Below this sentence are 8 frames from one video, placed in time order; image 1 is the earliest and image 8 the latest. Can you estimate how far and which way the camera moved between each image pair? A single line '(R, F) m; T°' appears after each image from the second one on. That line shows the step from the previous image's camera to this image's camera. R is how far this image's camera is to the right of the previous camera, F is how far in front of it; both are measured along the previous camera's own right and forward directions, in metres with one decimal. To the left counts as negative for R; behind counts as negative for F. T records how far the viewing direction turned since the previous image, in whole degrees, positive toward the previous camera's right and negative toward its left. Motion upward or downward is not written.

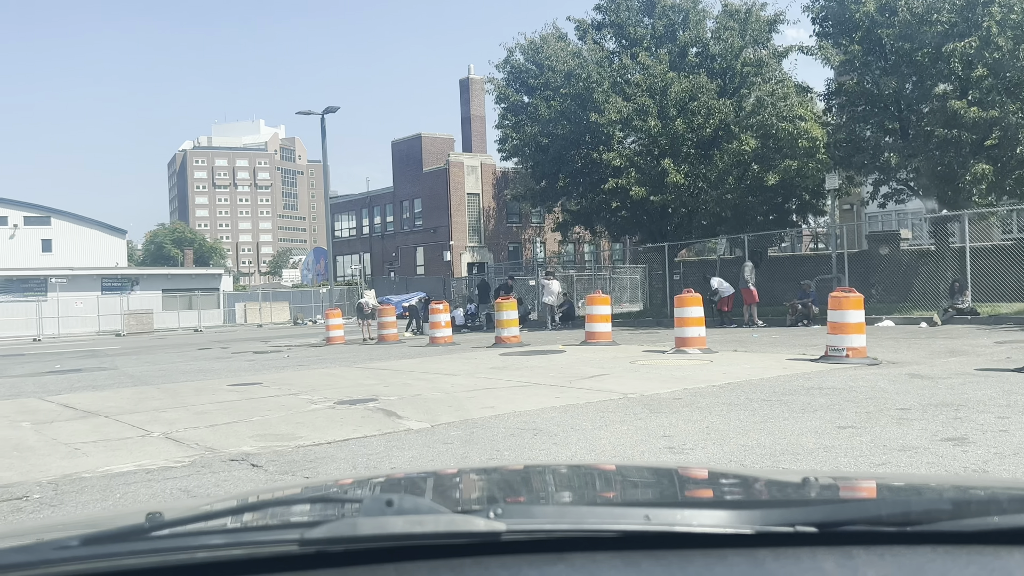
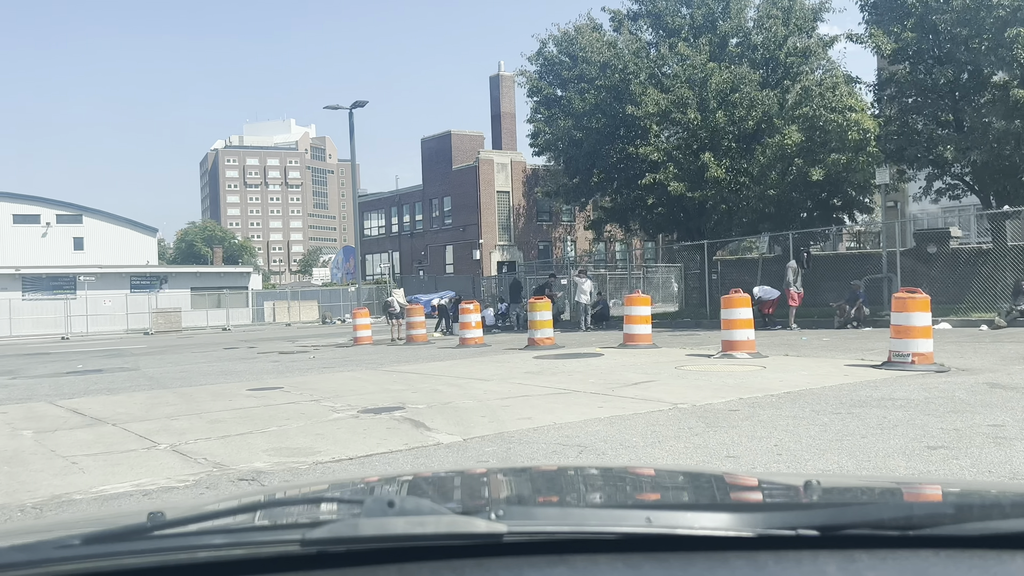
(-0.1, +0.8) m; -2°
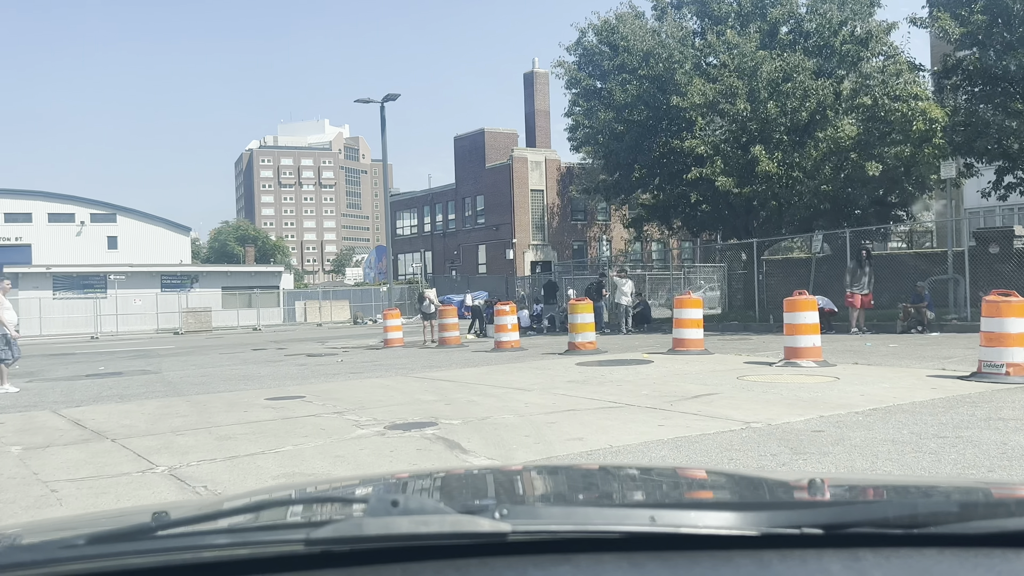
(-0.1, +1.1) m; -2°
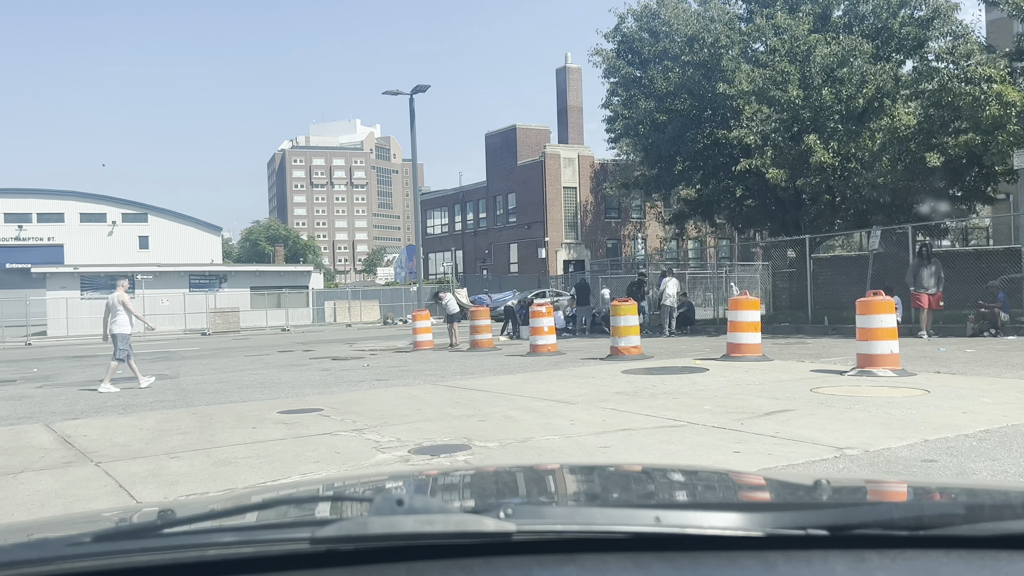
(-0.1, +1.1) m; -2°
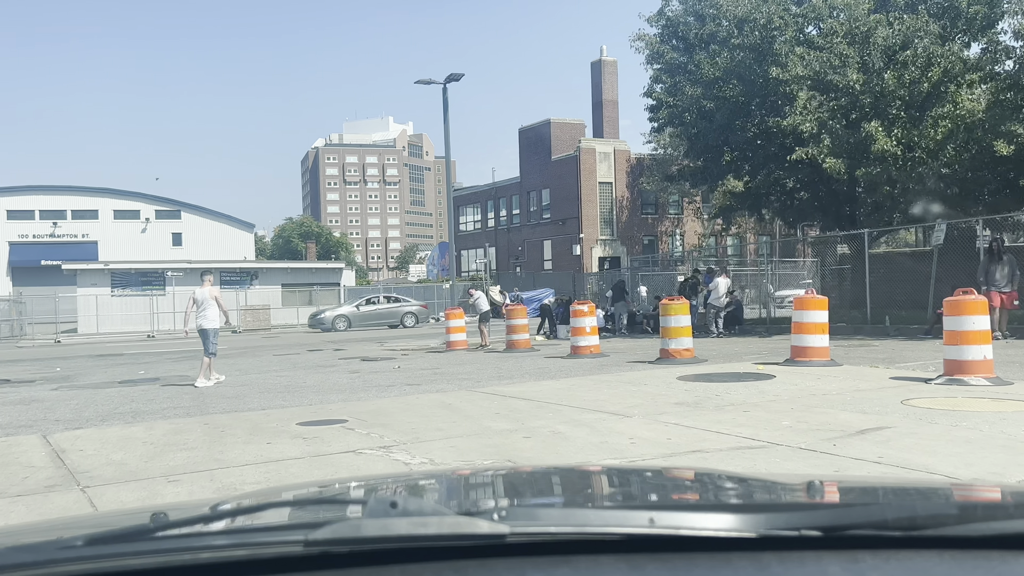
(-0.1, +1.0) m; -2°
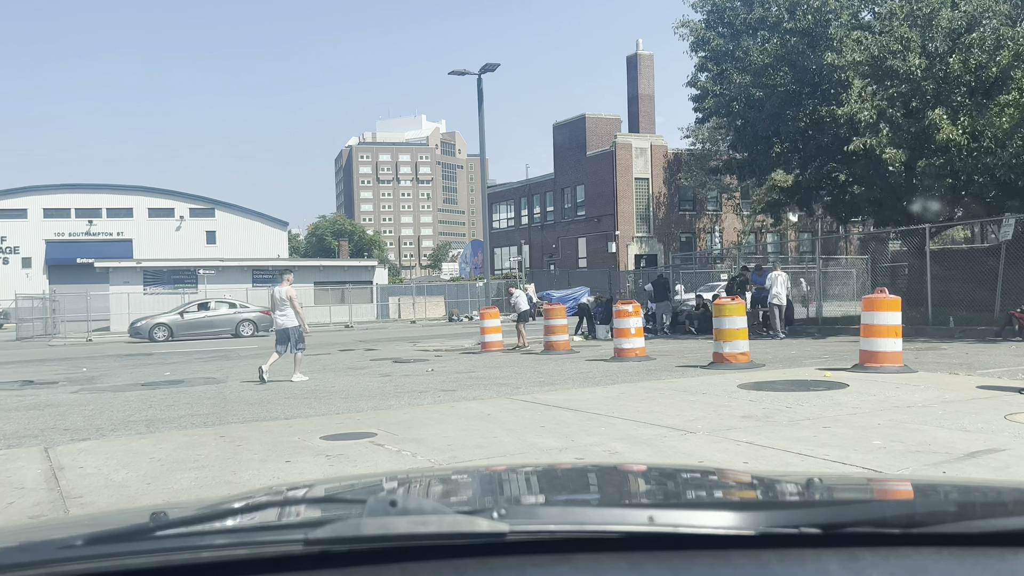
(-0.1, +0.9) m; -2°
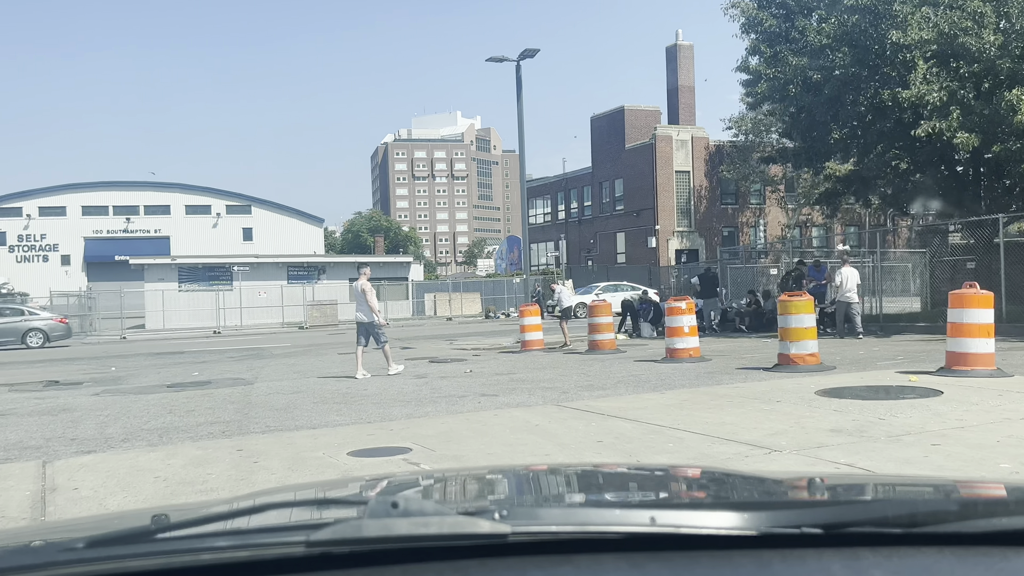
(-0.1, +0.9) m; -2°
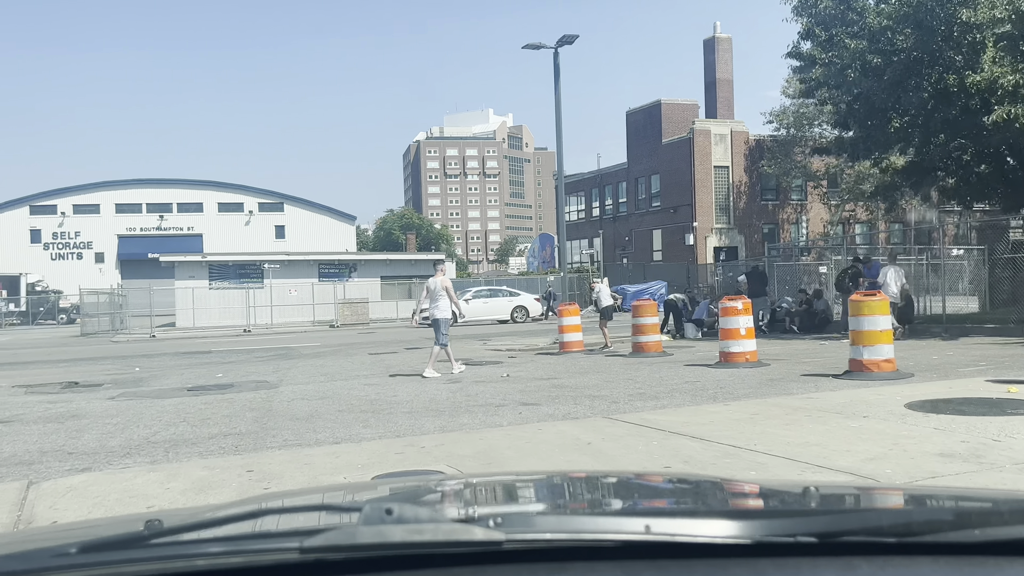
(-0.1, +0.9) m; -2°
